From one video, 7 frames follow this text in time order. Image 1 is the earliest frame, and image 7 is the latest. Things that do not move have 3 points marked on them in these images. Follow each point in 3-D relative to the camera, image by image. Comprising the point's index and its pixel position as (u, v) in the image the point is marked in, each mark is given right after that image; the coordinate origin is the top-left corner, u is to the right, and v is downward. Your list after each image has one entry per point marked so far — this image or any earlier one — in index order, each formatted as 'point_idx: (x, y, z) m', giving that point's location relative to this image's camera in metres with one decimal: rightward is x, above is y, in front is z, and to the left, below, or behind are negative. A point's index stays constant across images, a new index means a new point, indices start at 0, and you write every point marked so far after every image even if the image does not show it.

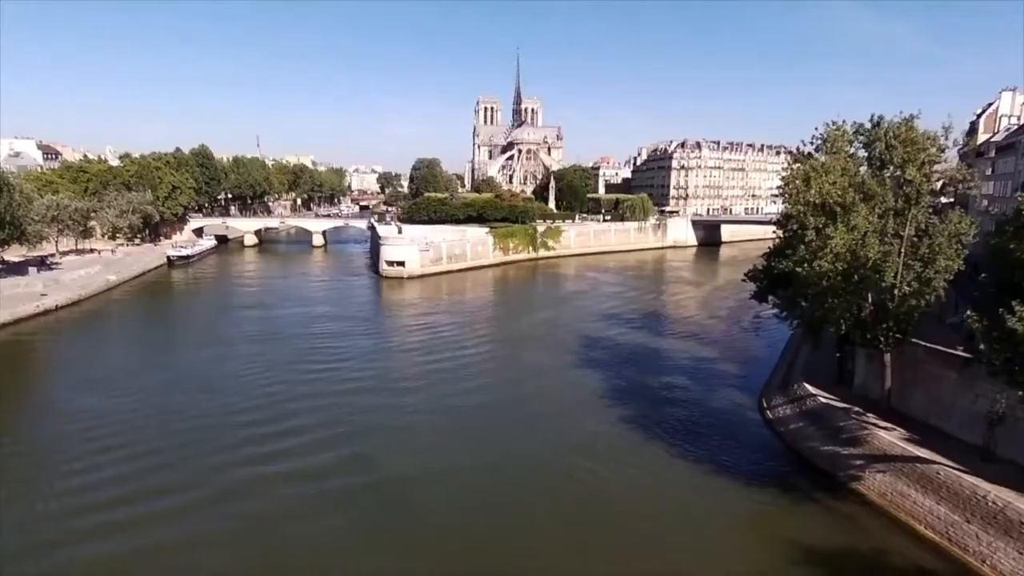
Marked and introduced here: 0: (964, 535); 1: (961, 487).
0: (+9.2, -5.0, +14.5) m
1: (+9.6, -4.3, +15.2) m
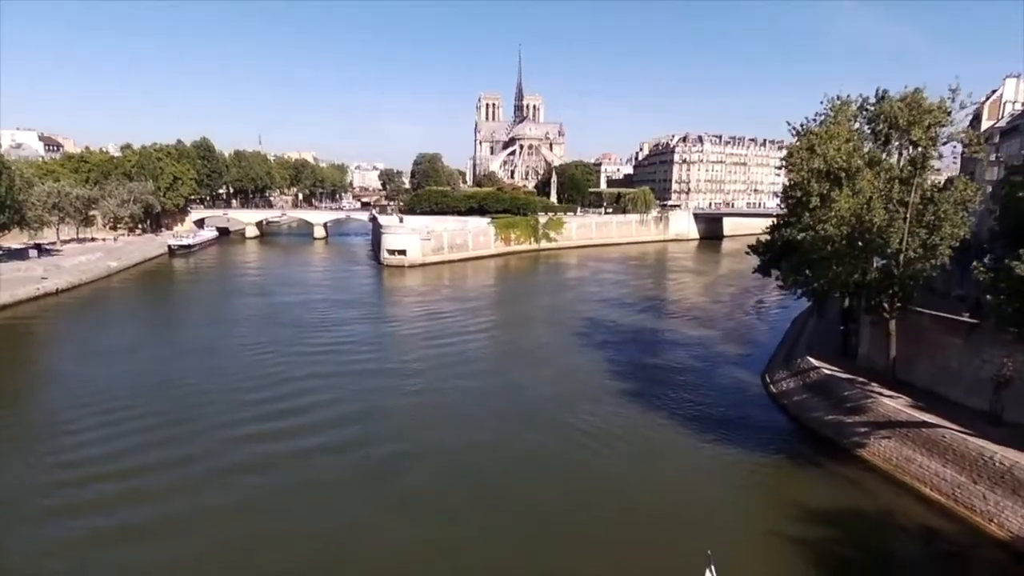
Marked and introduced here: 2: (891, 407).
0: (+9.2, -4.2, +14.3) m
1: (+9.6, -3.4, +15.0) m
2: (+9.5, -3.0, +17.8) m
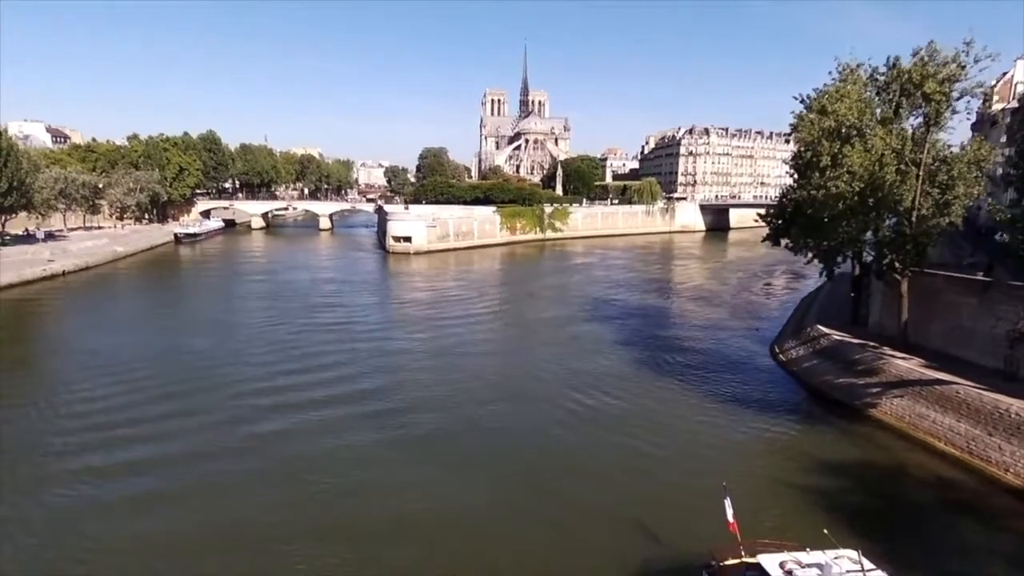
0: (+9.4, -3.2, +14.1) m
1: (+9.8, -2.4, +14.8) m
2: (+9.7, -1.9, +17.6) m
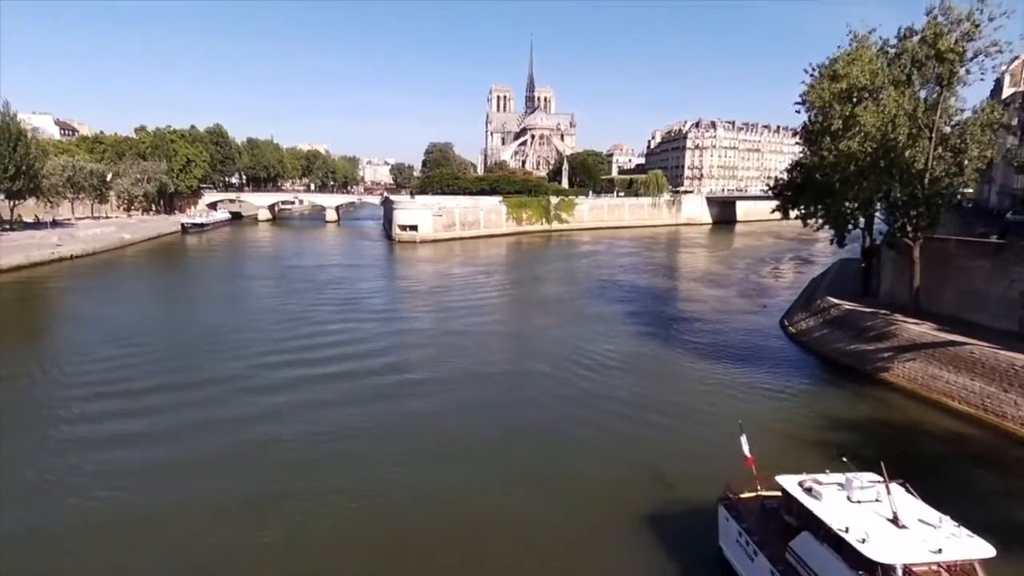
0: (+9.6, -2.3, +13.9) m
1: (+10.0, -1.5, +14.6) m
2: (+9.9, -1.1, +17.4) m
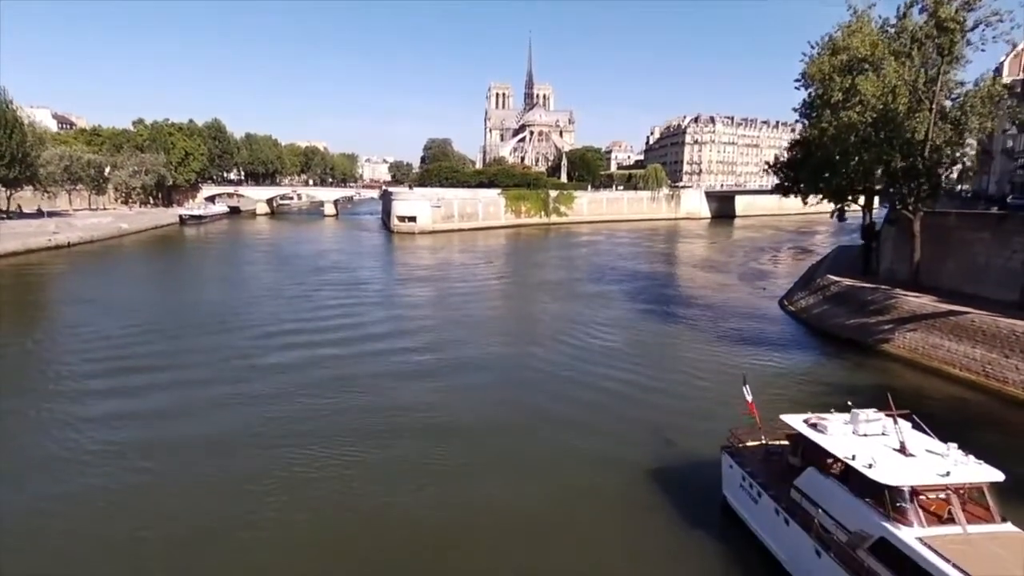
0: (+9.5, -1.6, +13.8) m
1: (+9.9, -0.8, +14.5) m
2: (+9.8, -0.4, +17.3) m
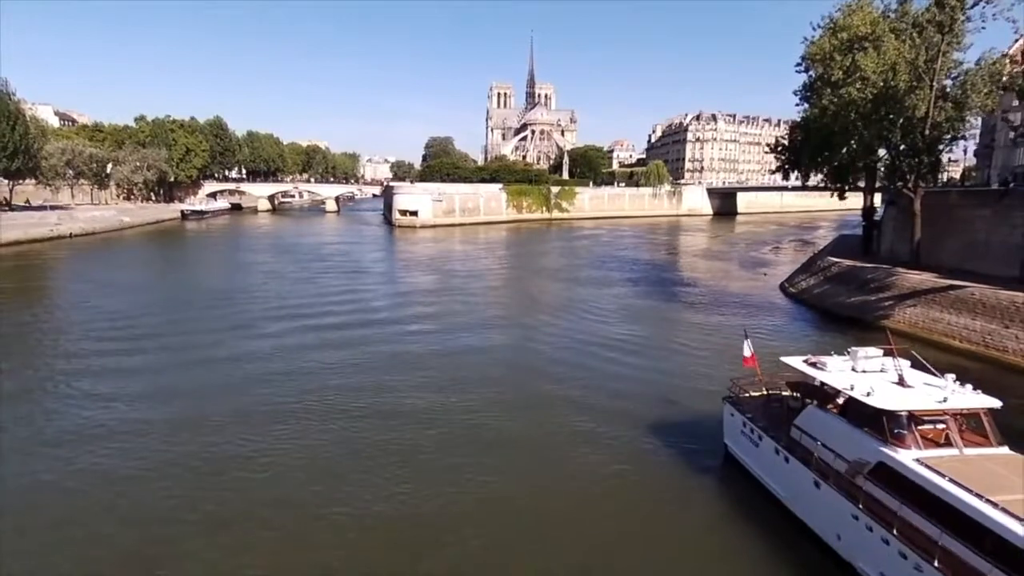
0: (+9.6, -1.0, +13.9) m
1: (+10.0, -0.3, +14.6) m
2: (+9.9, +0.2, +17.4) m
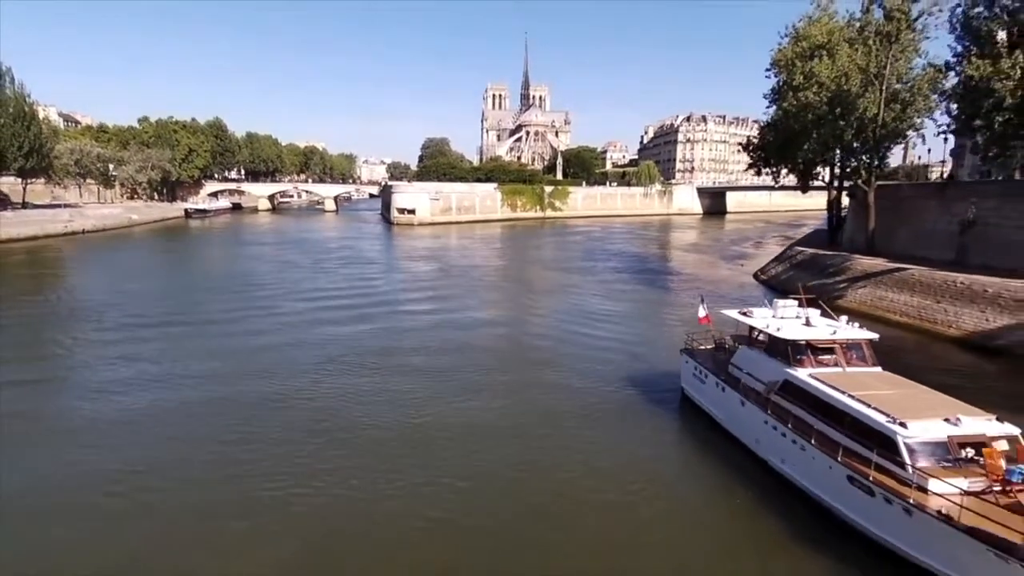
0: (+9.4, -0.6, +15.8) m
1: (+9.8, +0.2, +16.5) m
2: (+9.7, +0.6, +19.3) m
